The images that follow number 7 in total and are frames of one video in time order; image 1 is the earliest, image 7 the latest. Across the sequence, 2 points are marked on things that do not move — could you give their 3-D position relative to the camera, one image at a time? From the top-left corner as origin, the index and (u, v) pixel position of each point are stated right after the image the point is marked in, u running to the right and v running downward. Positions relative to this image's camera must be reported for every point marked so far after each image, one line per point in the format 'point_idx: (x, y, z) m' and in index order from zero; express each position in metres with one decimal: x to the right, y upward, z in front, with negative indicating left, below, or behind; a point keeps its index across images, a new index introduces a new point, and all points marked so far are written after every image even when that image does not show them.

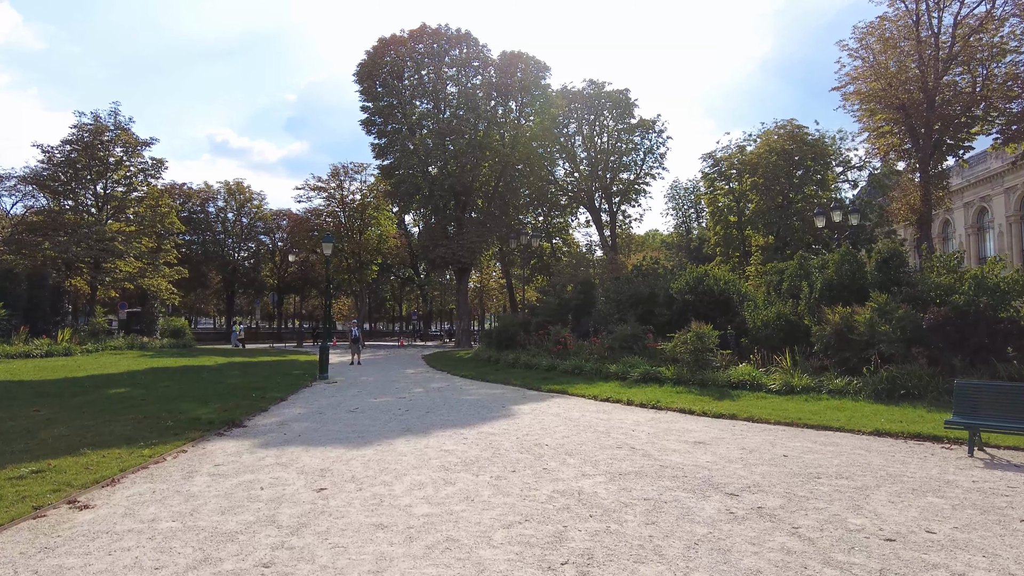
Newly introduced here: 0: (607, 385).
0: (+2.1, -2.2, +14.6) m
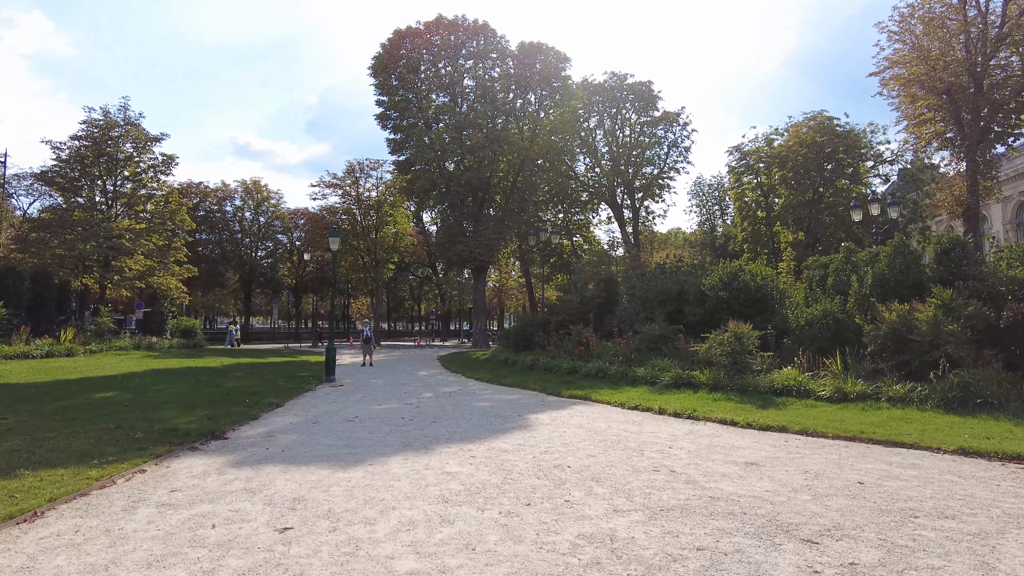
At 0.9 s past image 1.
0: (+2.5, -2.1, +13.3) m
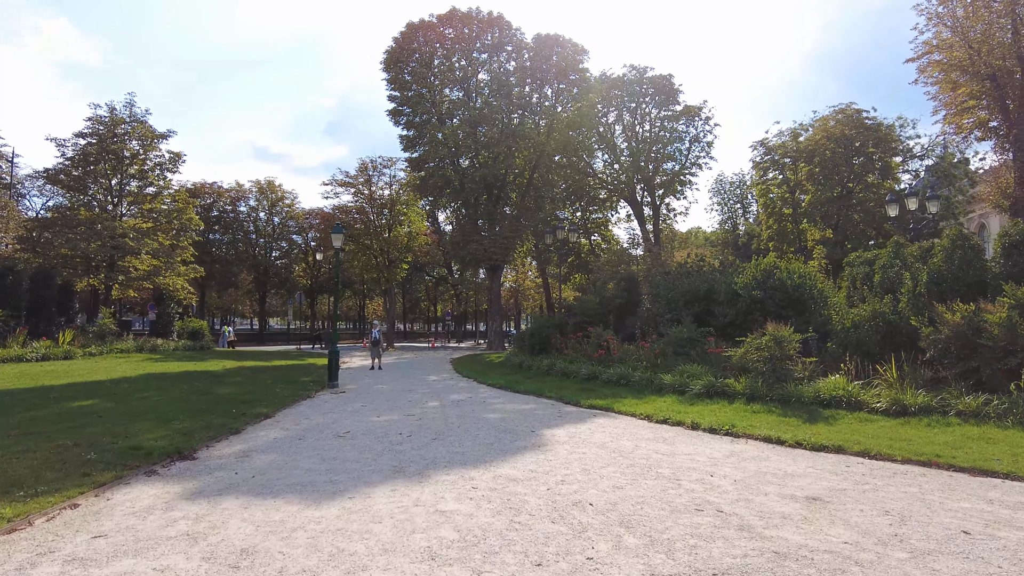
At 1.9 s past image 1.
0: (+2.8, -2.1, +12.0) m
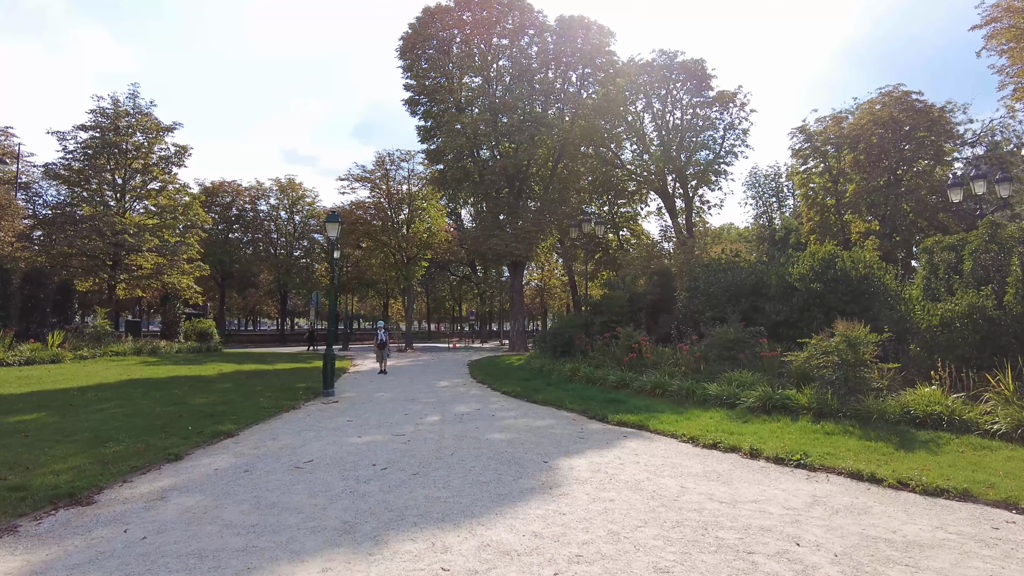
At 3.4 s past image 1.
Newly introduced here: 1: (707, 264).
0: (+2.9, -1.9, +9.8) m
1: (+5.7, +0.7, +19.2) m
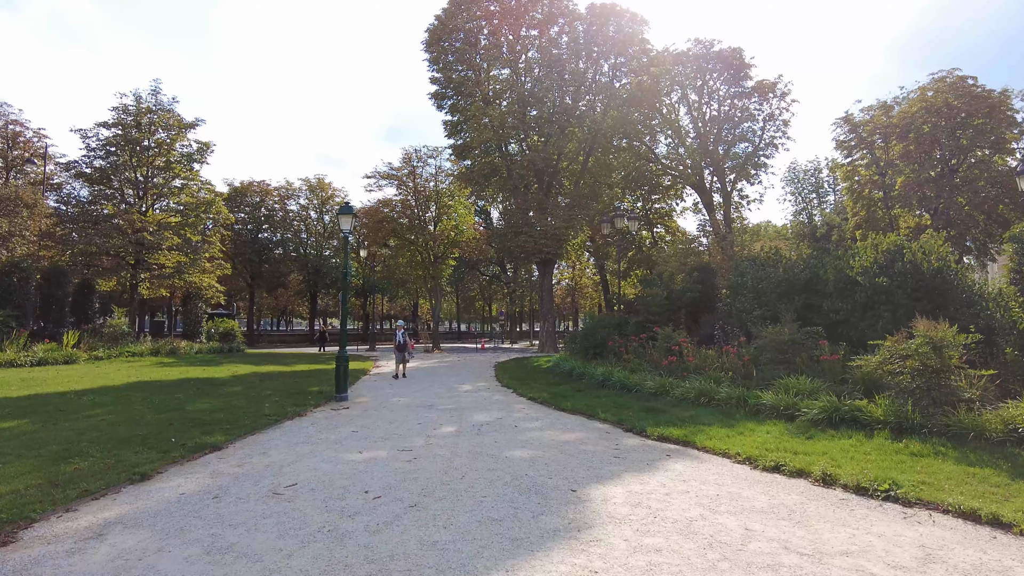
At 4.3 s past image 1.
0: (+3.2, -1.8, +8.4) m
1: (+6.5, +0.8, +17.7) m
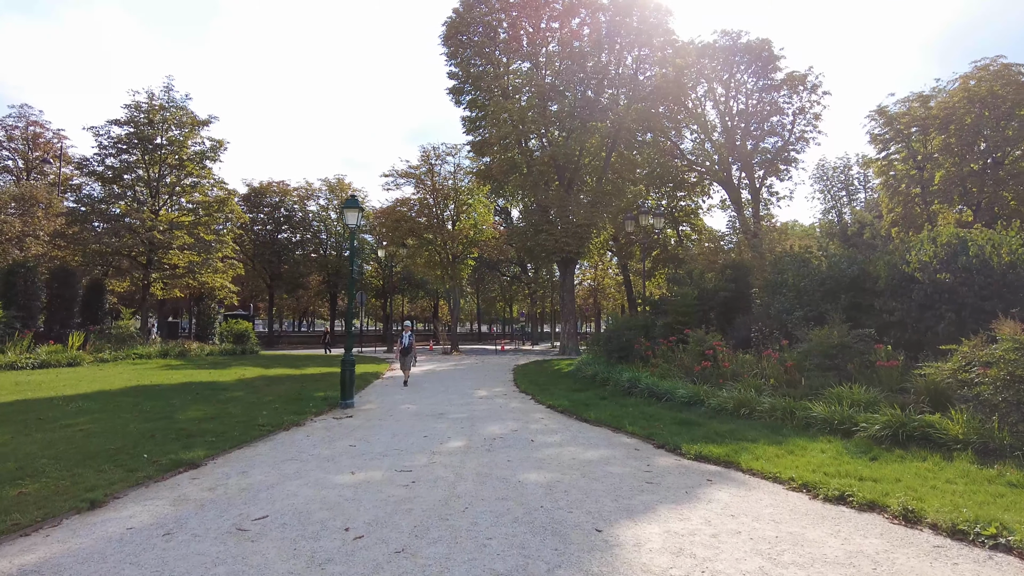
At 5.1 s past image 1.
0: (+3.4, -1.8, +7.2) m
1: (+6.9, +0.8, +16.4) m
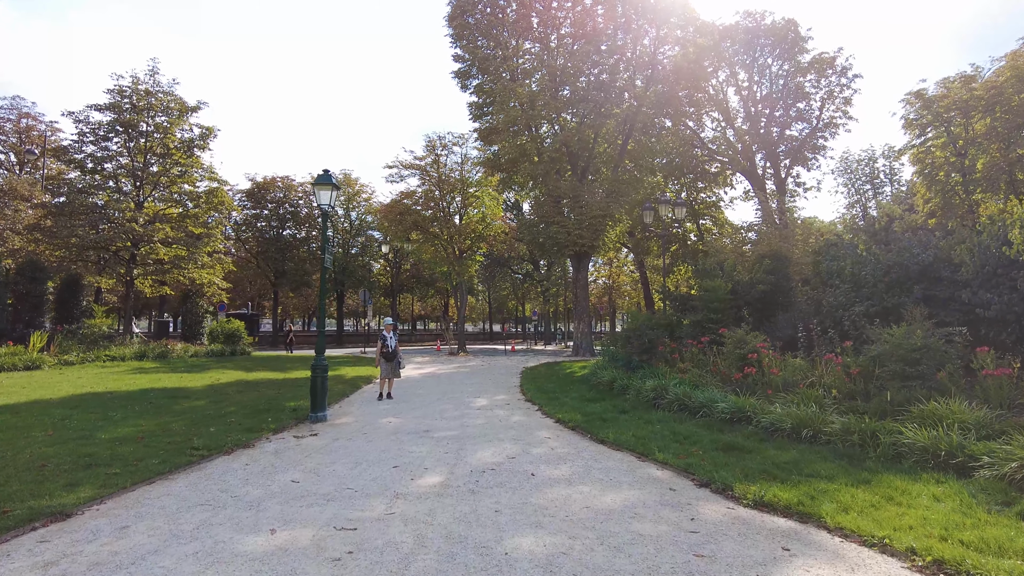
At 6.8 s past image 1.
0: (+3.3, -1.7, +5.1) m
1: (+7.0, +1.0, +14.2) m
